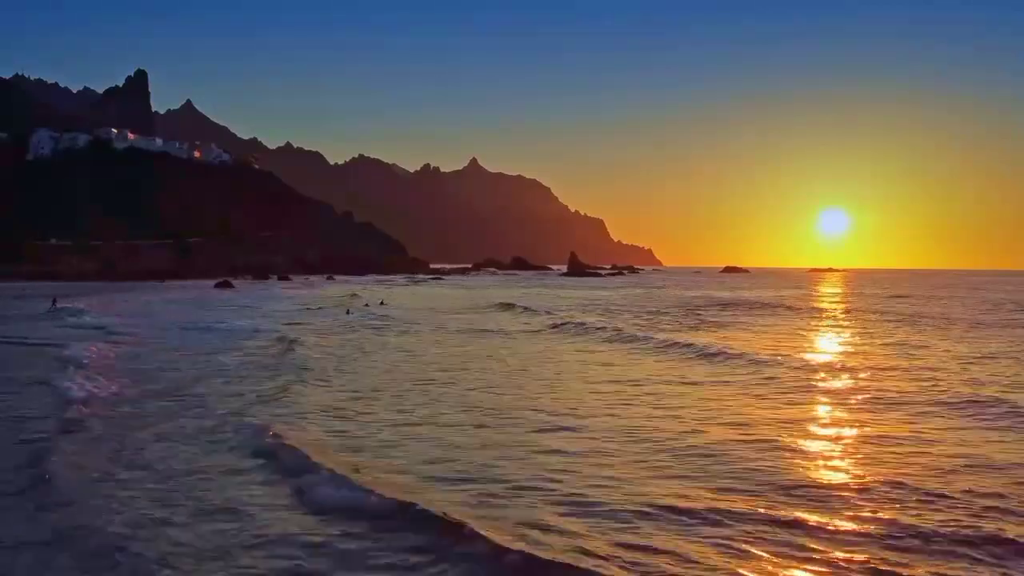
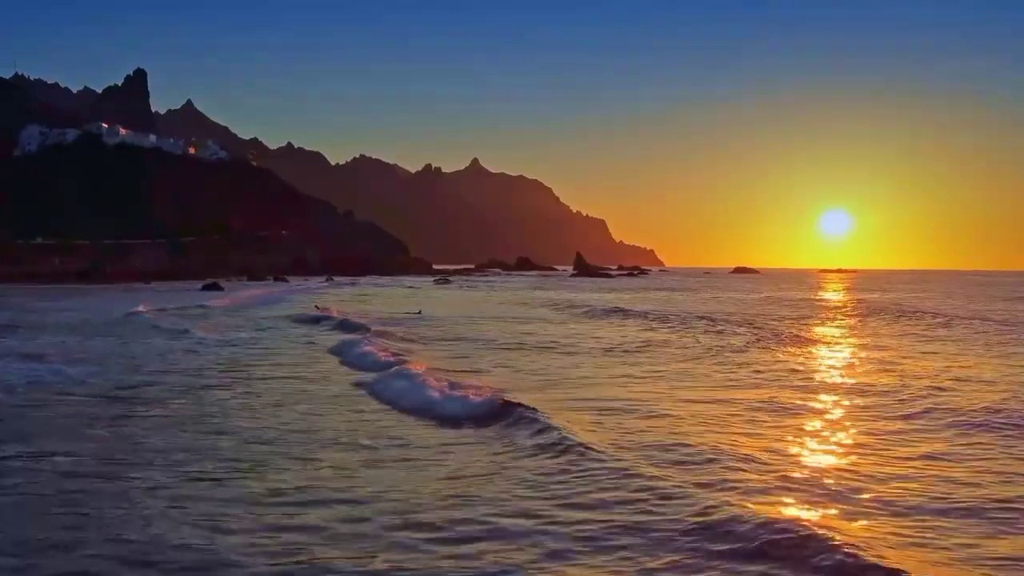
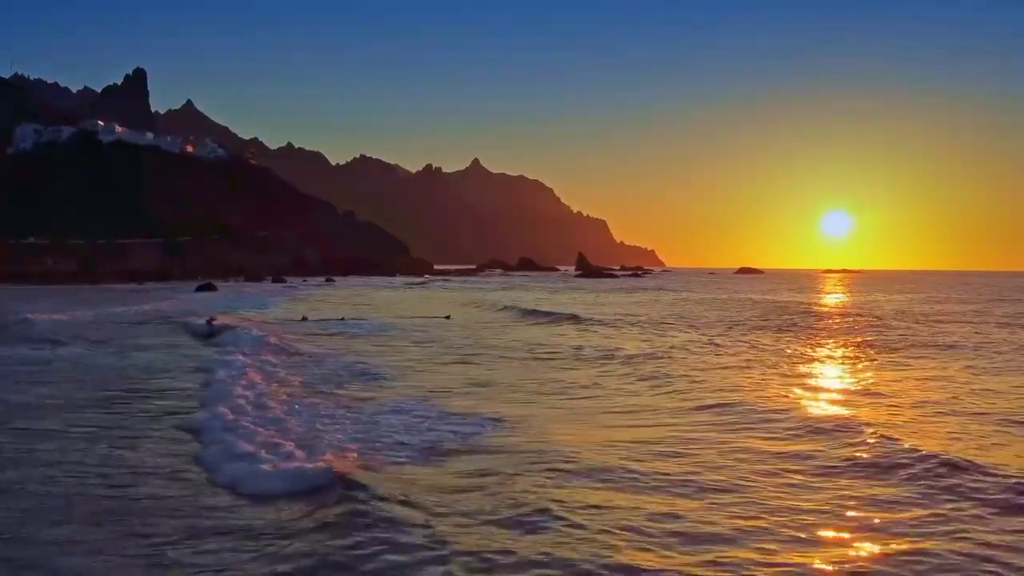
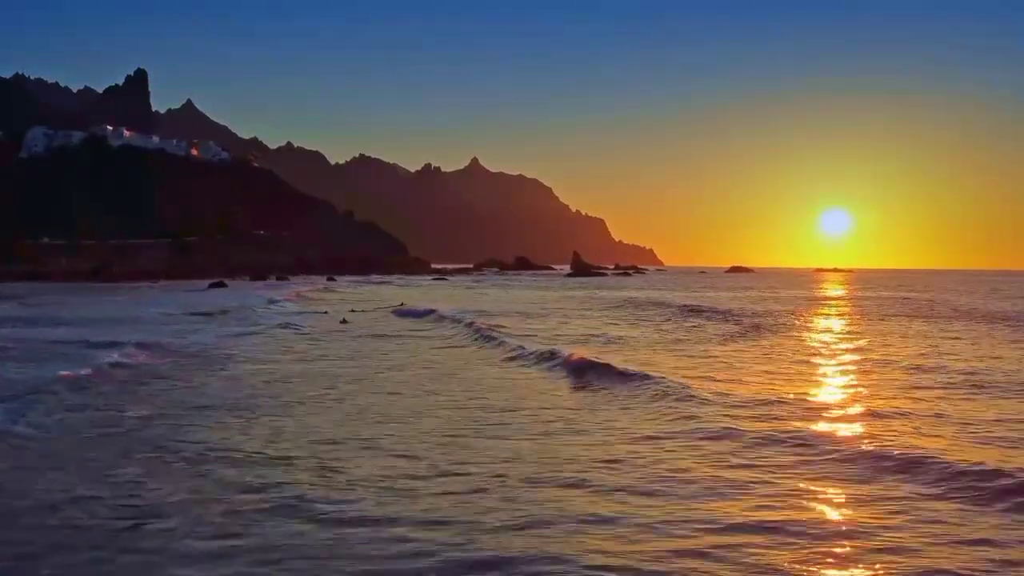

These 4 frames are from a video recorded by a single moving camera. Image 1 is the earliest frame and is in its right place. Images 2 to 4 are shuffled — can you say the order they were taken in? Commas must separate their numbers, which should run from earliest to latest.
4, 2, 3
